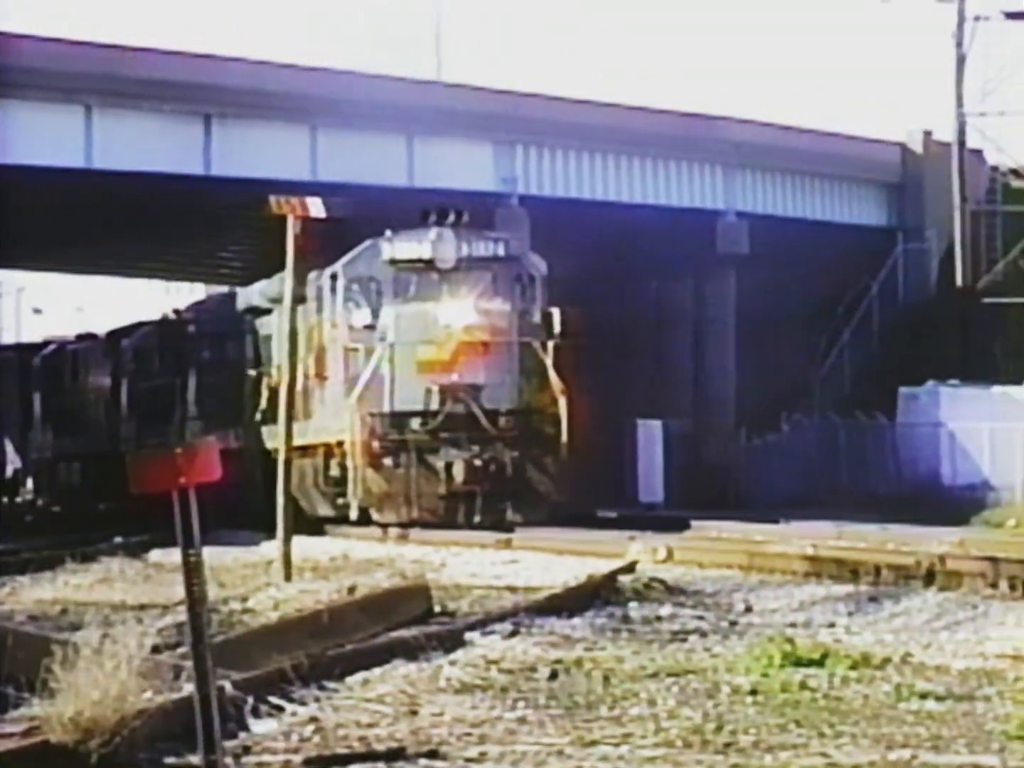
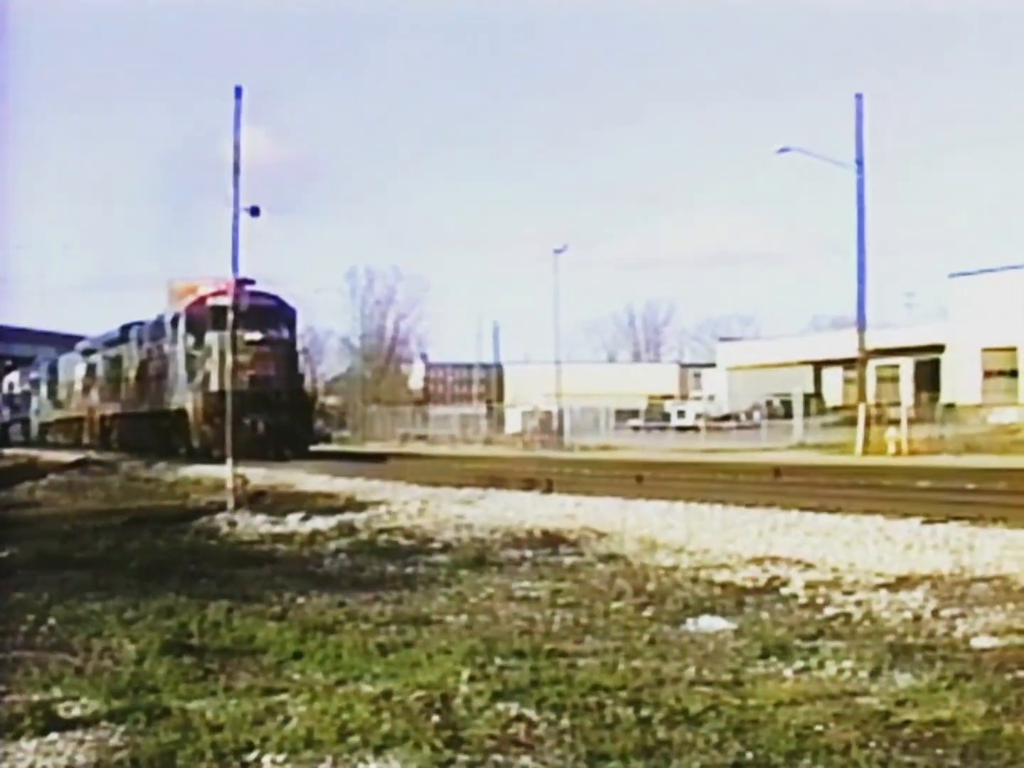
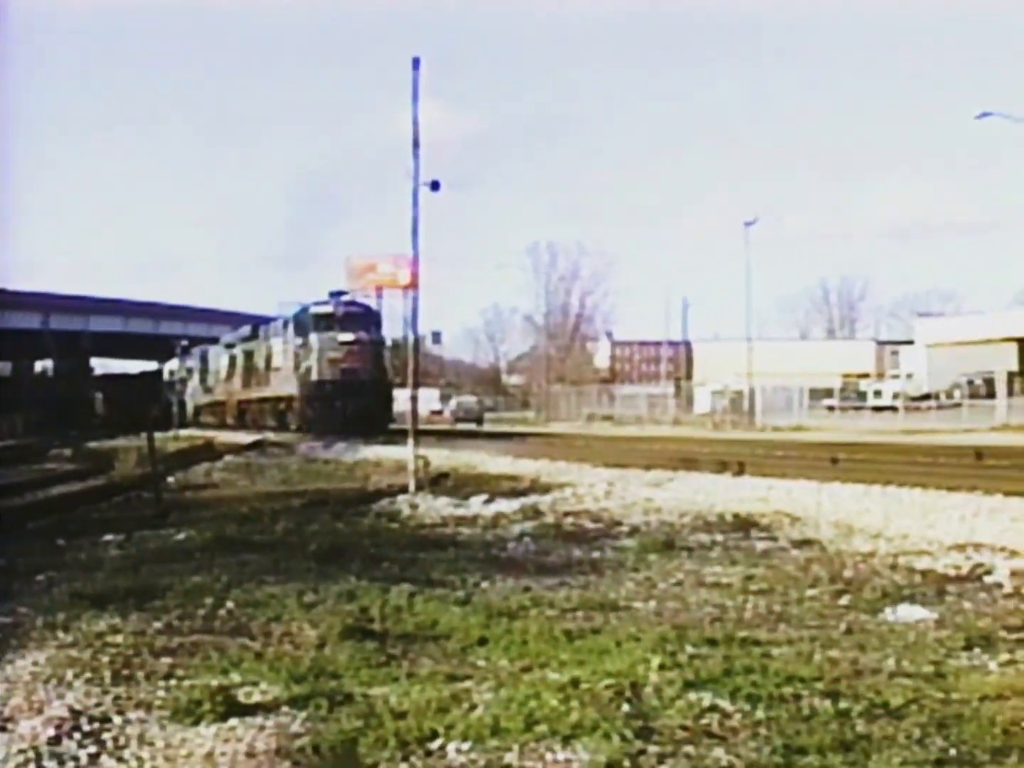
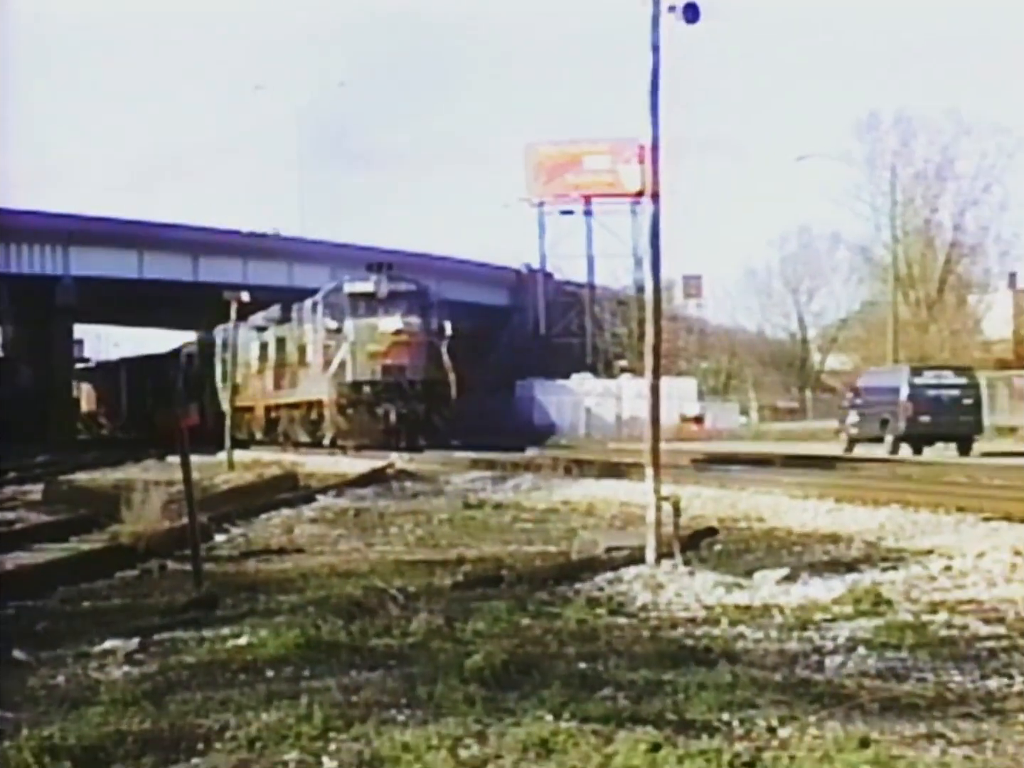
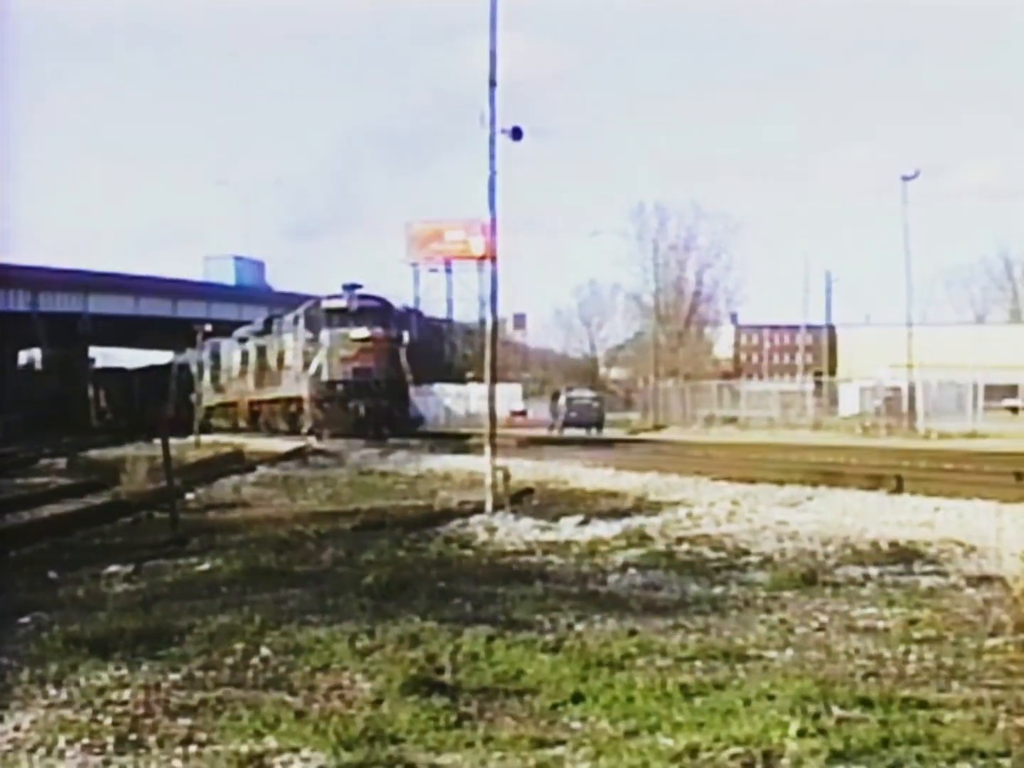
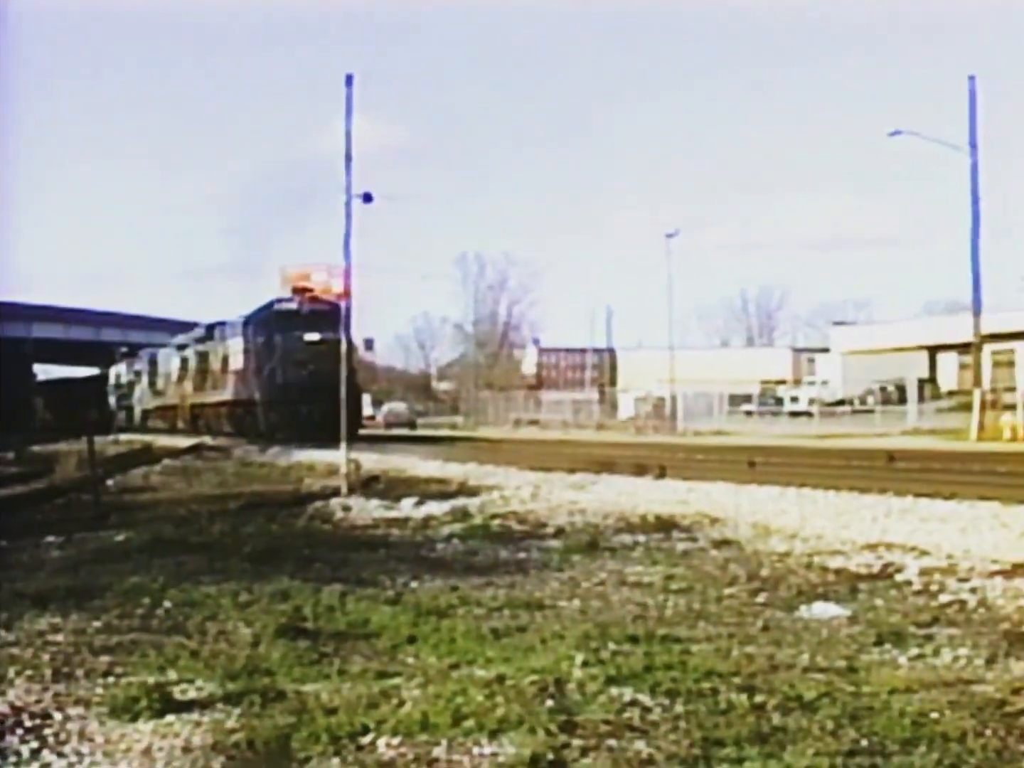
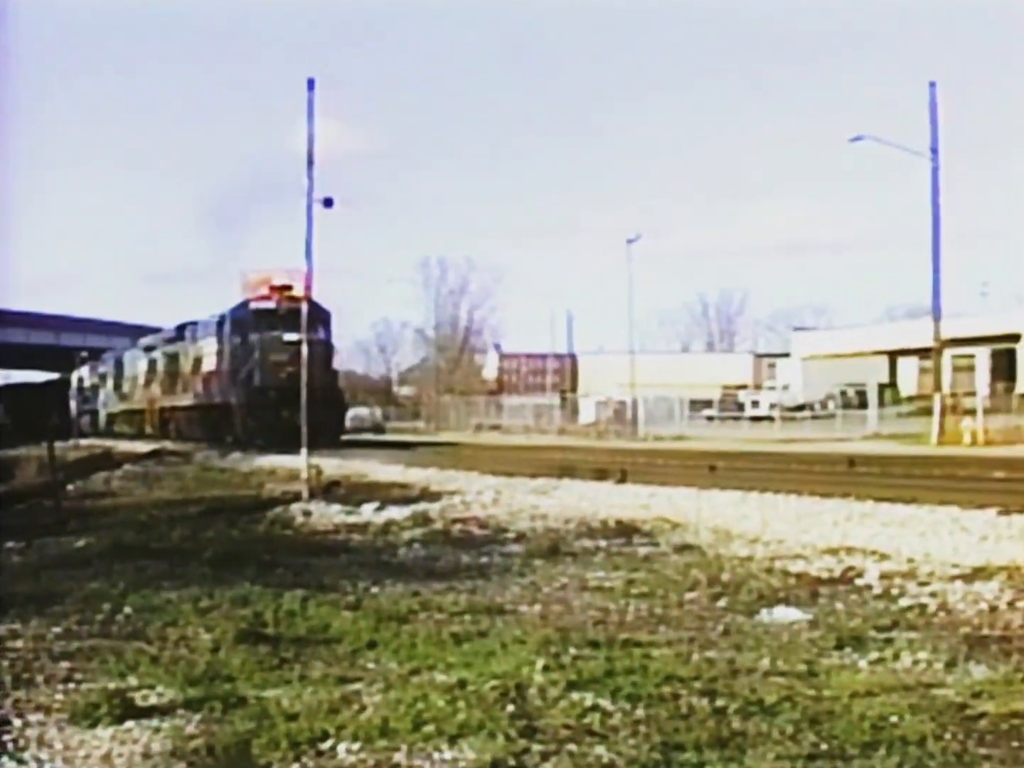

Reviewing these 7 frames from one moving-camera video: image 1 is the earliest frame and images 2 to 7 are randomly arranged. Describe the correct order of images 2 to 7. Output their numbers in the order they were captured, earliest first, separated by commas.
4, 5, 3, 6, 7, 2
